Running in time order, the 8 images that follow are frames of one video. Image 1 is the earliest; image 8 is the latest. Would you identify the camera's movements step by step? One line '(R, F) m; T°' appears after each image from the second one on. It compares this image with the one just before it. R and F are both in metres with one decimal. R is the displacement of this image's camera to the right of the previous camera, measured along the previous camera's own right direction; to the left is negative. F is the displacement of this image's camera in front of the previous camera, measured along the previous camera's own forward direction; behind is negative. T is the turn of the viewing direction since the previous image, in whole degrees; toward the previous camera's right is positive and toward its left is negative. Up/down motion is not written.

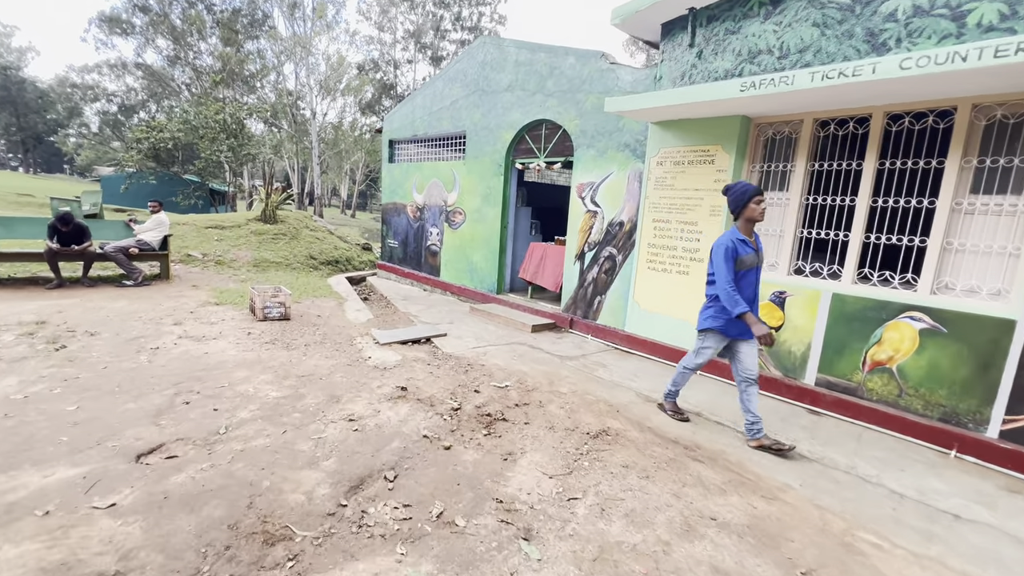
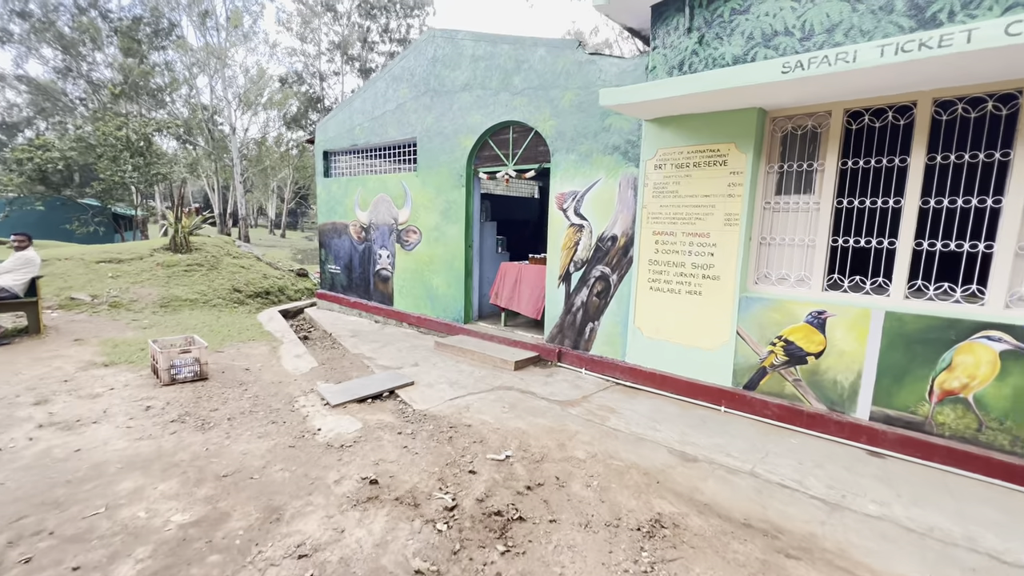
(-0.4, +1.0) m; +7°
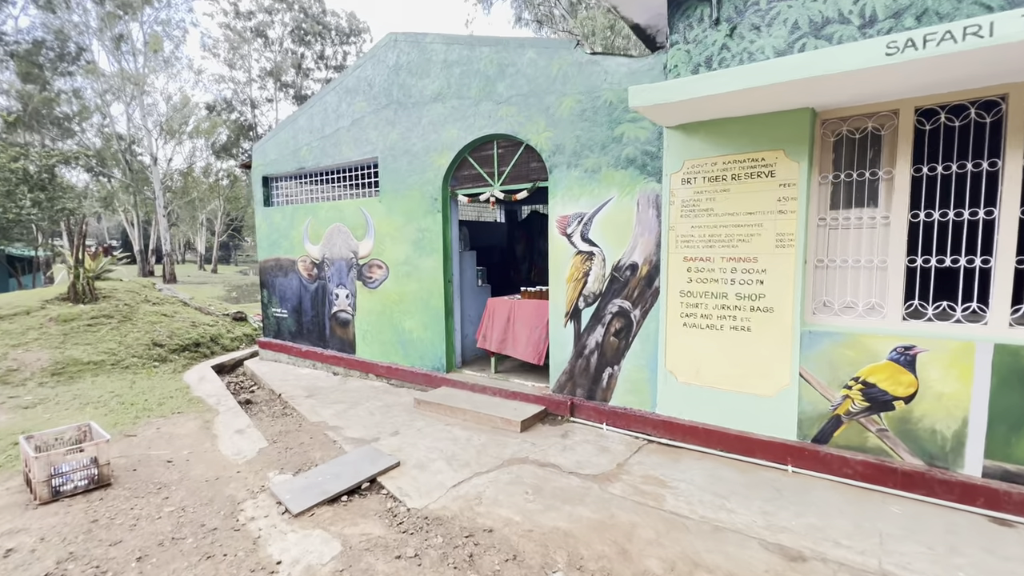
(-0.5, +1.0) m; +6°
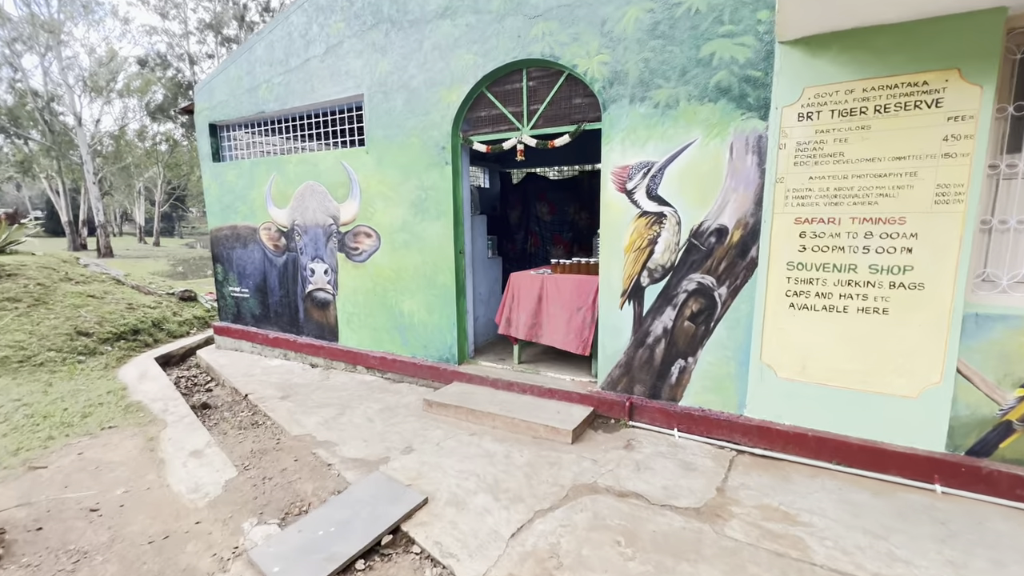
(-0.6, +1.1) m; +5°
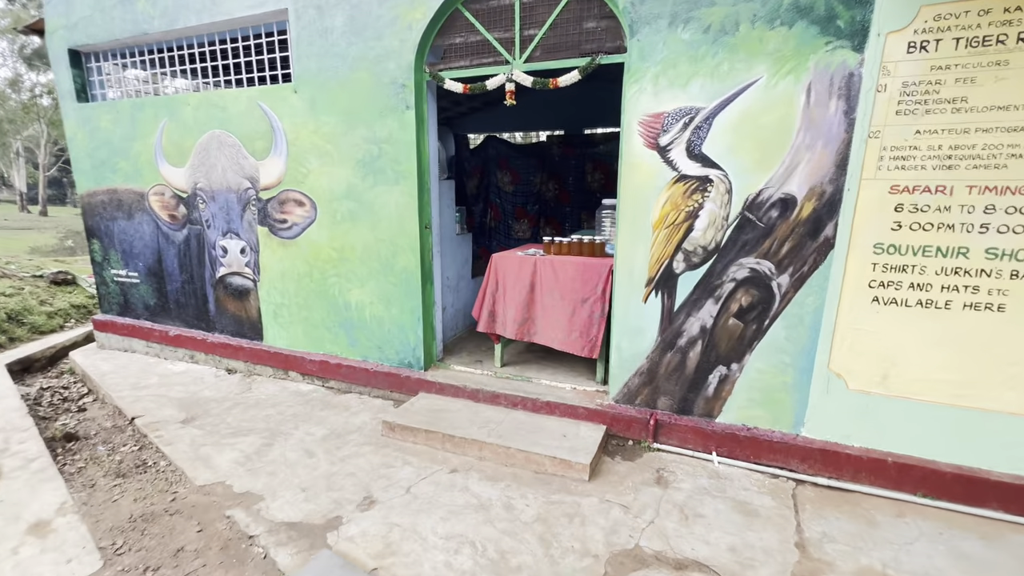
(-0.3, +1.0) m; +7°
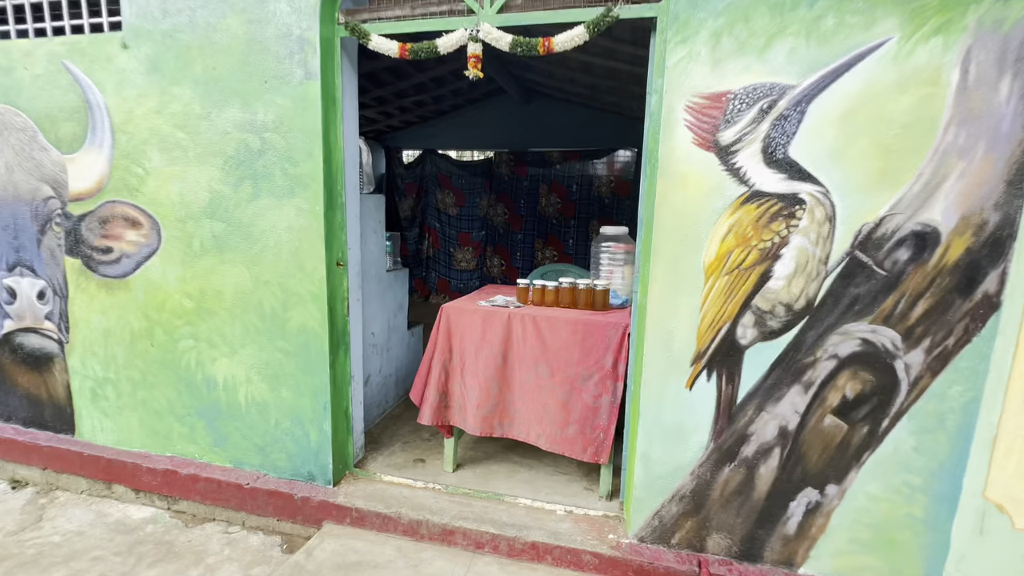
(-0.1, +1.2) m; +8°
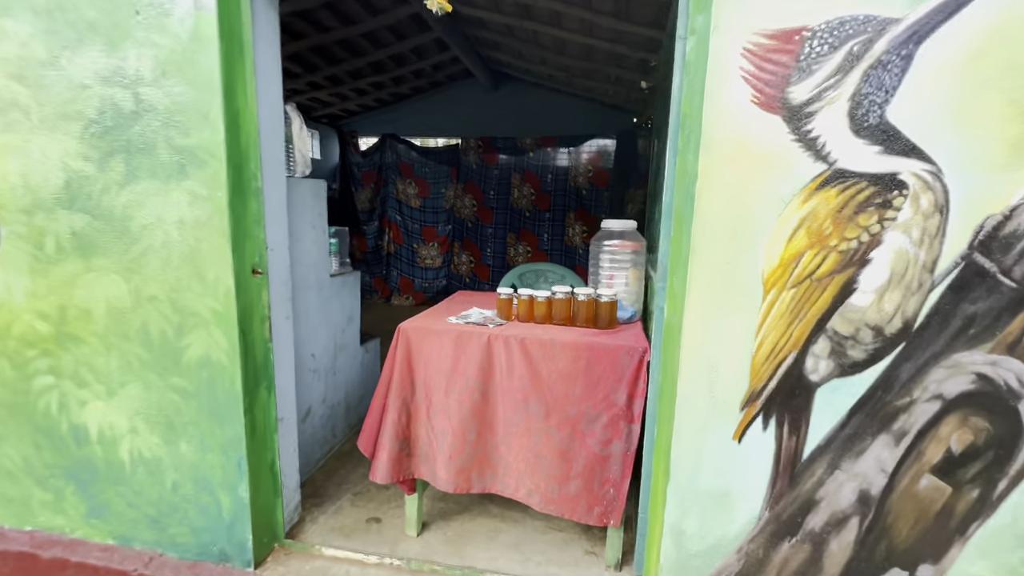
(-0.1, +0.5) m; +4°
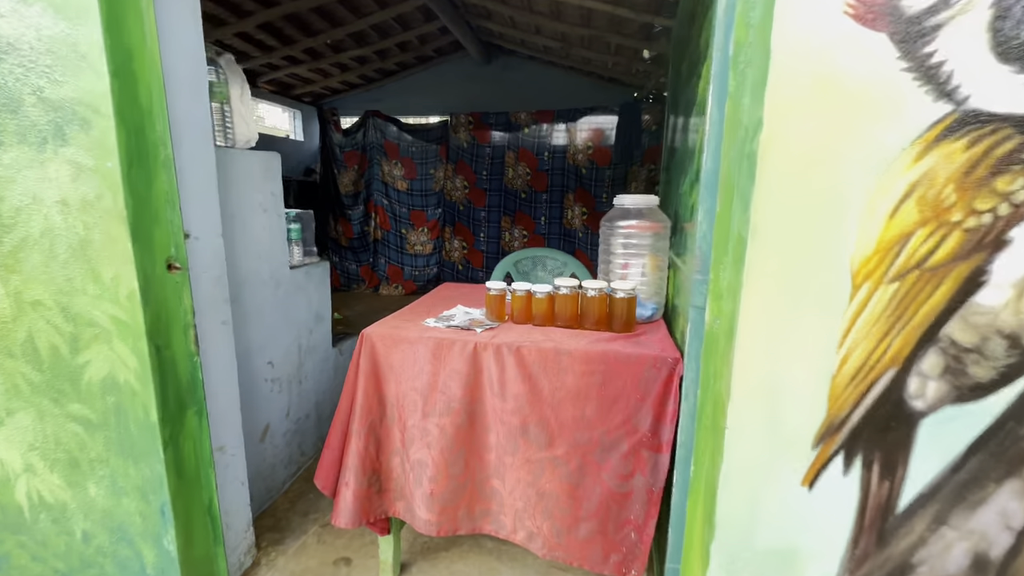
(0.0, +0.4) m; 0°
